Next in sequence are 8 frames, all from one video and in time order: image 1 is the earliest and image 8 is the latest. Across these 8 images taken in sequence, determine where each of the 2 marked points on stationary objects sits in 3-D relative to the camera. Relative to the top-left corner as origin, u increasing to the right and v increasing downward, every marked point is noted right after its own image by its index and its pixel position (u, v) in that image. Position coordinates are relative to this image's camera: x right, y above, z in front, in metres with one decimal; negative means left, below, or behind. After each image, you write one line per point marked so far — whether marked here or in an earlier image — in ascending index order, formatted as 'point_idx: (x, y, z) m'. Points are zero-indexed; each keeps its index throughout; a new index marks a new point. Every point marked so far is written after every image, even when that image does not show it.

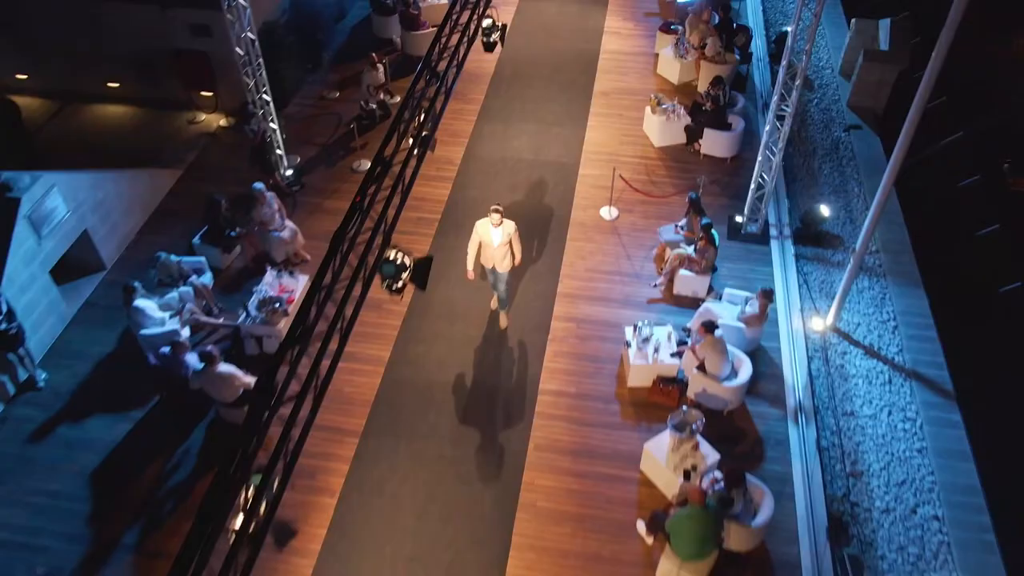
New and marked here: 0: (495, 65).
0: (-0.3, +3.7, +13.3) m
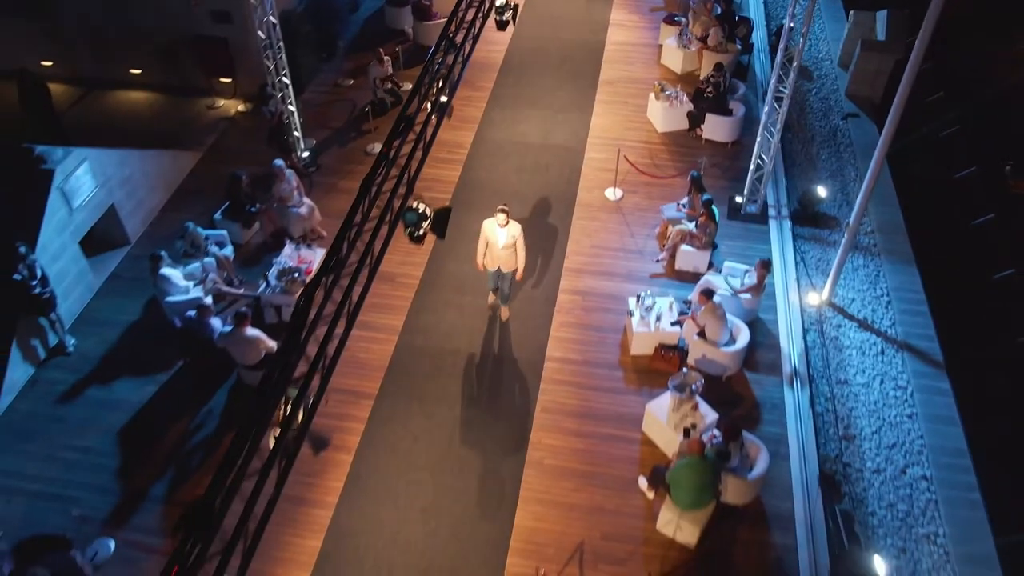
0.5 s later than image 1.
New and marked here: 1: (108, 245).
0: (-0.1, +4.0, +13.8) m
1: (-5.1, +0.5, +10.1) m
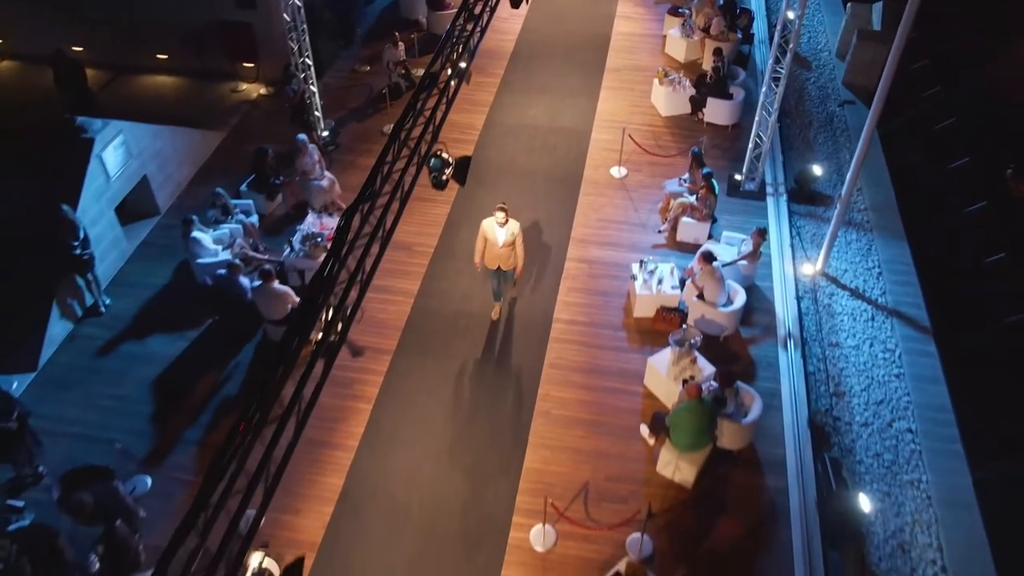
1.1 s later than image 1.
0: (0.0, +4.4, +14.3) m
1: (-5.0, +1.0, +10.7) m
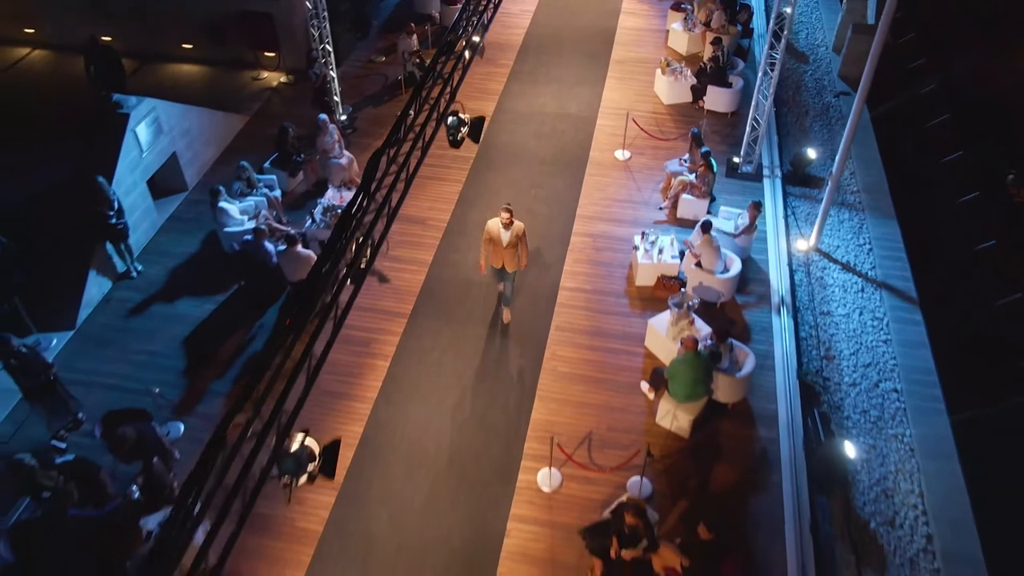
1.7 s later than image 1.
0: (+0.2, +4.7, +15.0) m
1: (-4.9, +1.4, +11.3) m
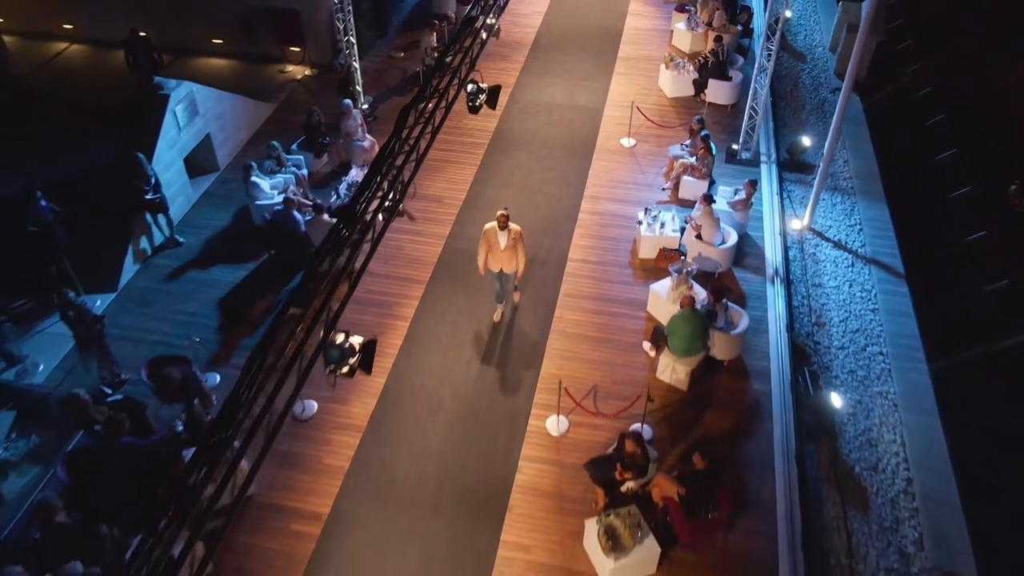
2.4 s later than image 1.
0: (+0.4, +5.0, +15.8) m
1: (-4.7, +1.8, +12.0) m
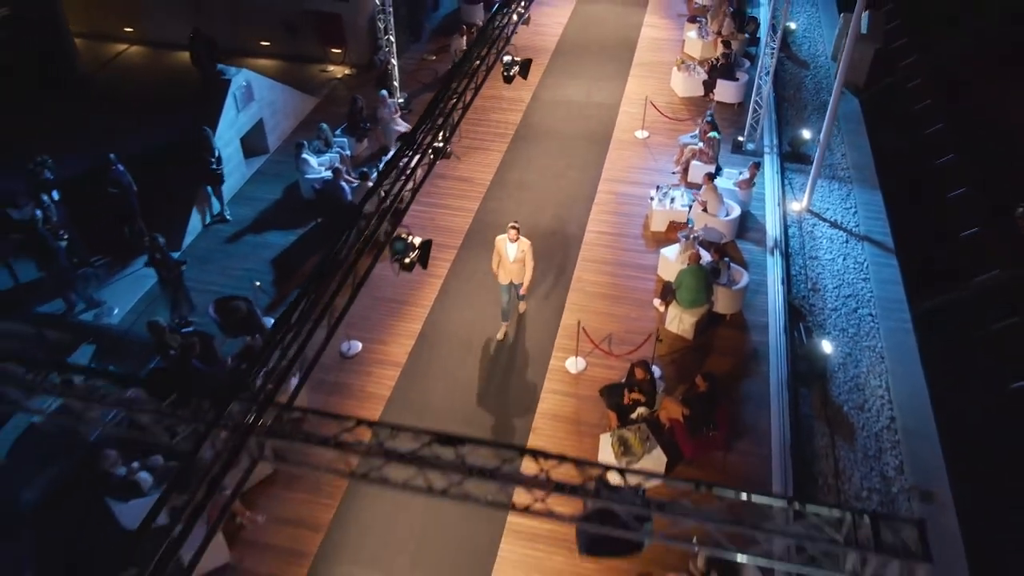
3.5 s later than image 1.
0: (+0.9, +5.2, +17.0) m
1: (-4.3, +2.3, +13.3) m
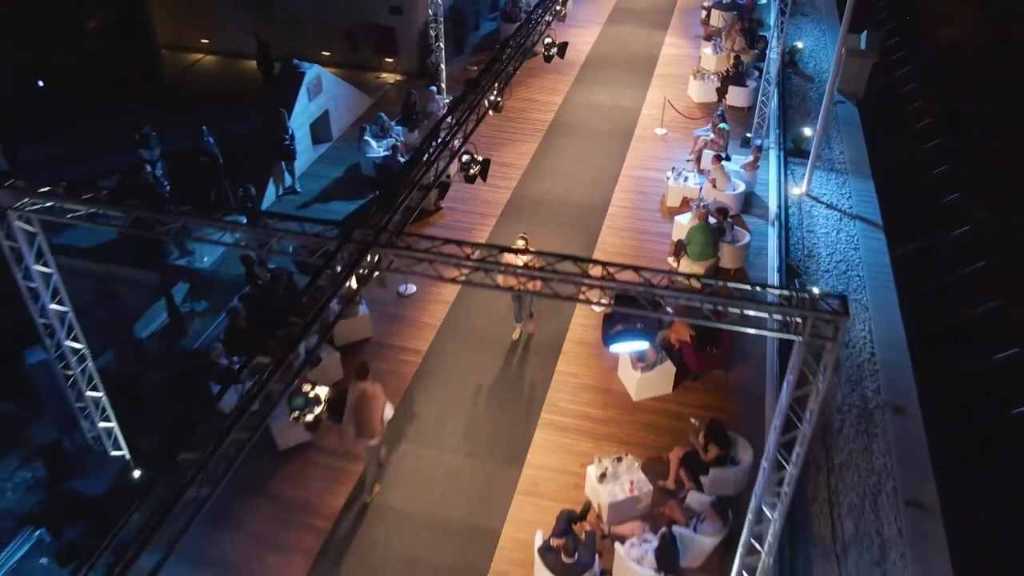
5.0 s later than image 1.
0: (+1.7, +5.5, +18.9) m
1: (-3.7, +2.8, +15.2) m
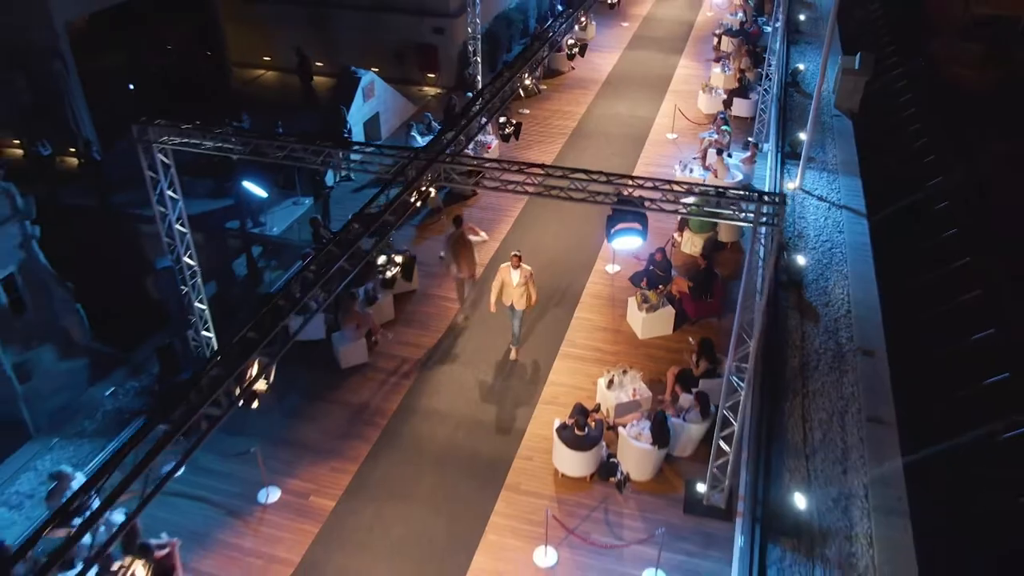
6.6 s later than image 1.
0: (+2.5, +5.6, +21.0) m
1: (-3.1, +3.3, +17.3) m
